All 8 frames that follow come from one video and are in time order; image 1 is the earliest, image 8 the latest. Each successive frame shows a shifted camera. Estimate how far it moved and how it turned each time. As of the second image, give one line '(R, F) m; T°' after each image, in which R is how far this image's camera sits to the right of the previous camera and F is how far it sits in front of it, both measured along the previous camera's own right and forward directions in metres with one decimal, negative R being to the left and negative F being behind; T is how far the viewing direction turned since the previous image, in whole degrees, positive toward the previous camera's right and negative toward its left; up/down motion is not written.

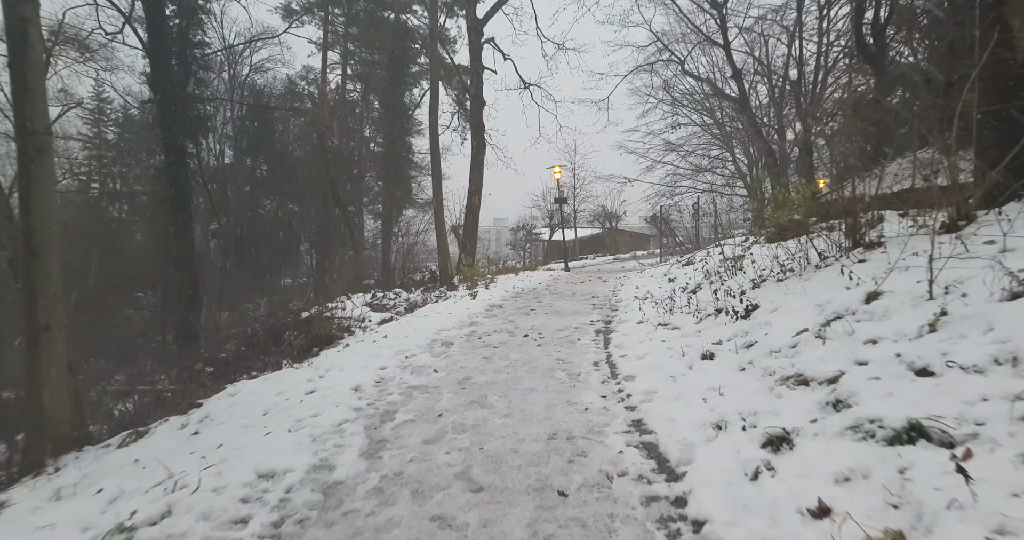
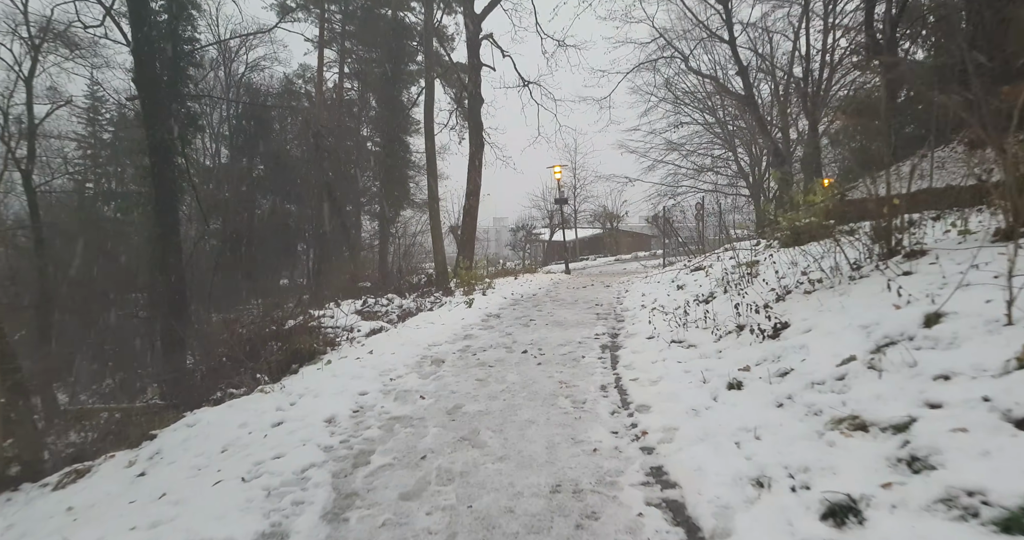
(0.0, +0.5) m; 0°
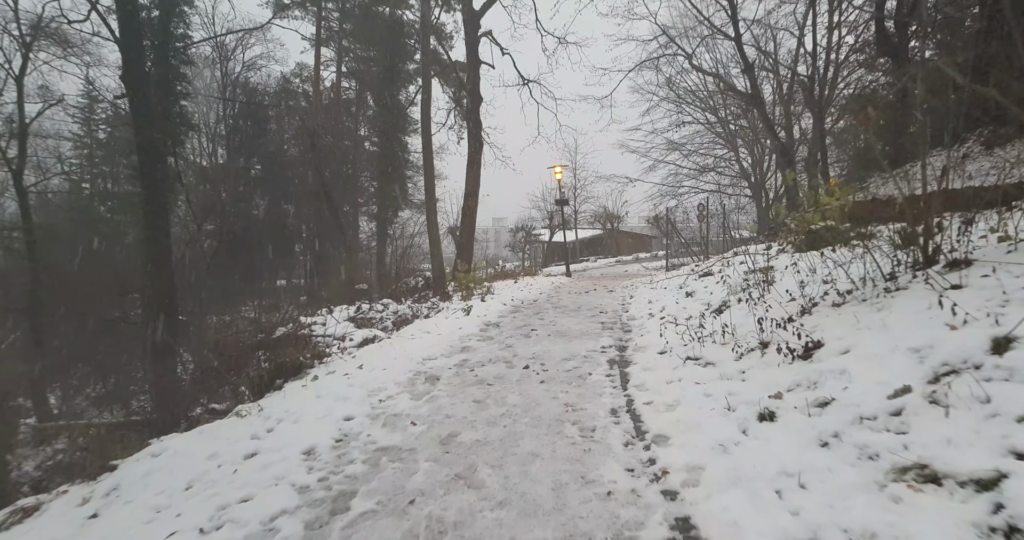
(0.0, +0.4) m; 0°
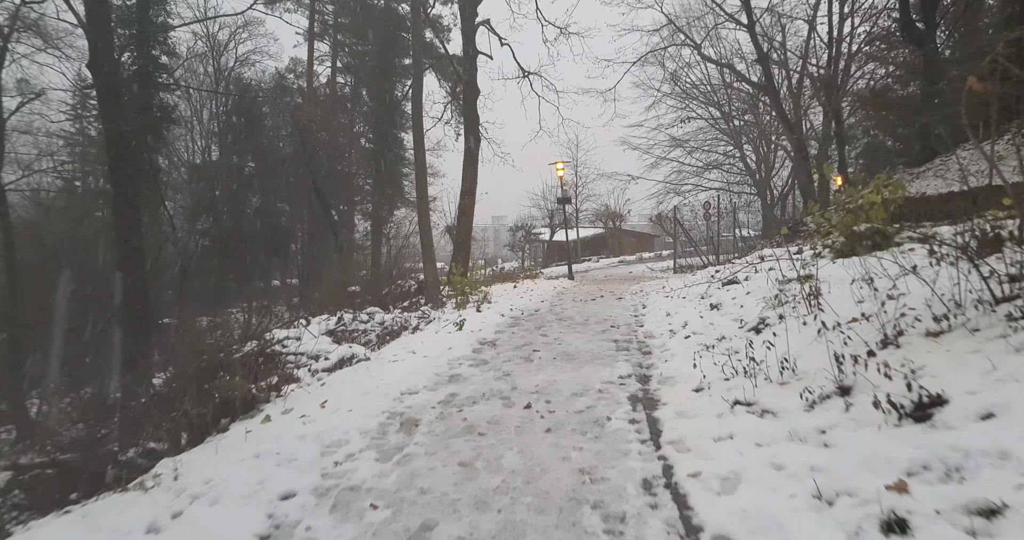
(0.0, +1.0) m; 0°
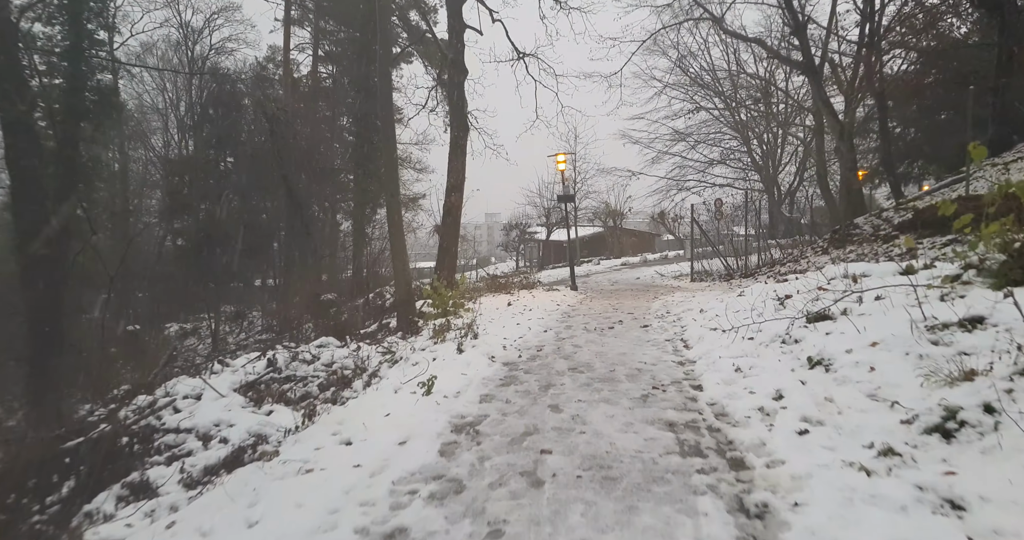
(0.0, +2.3) m; +1°
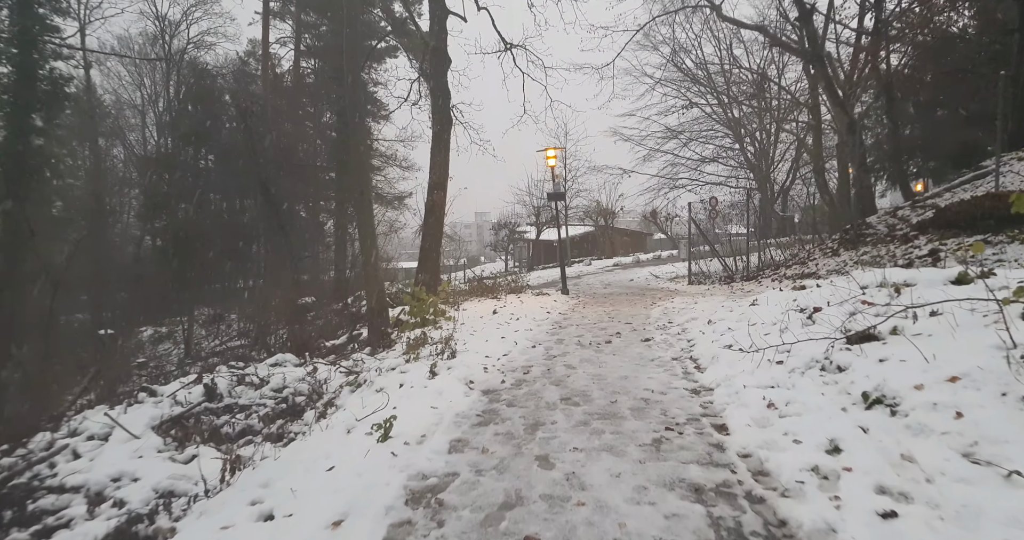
(+0.1, +0.9) m; +1°
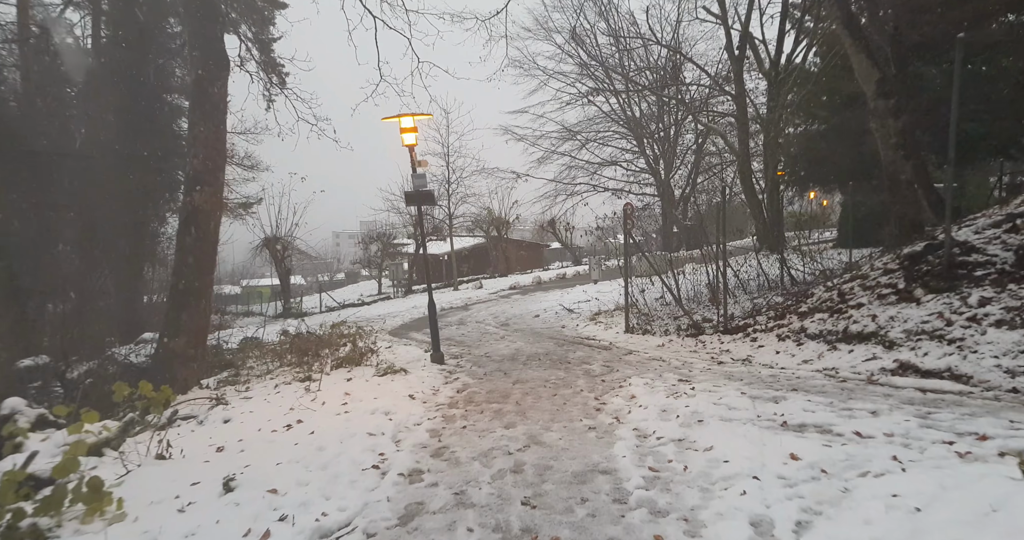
(+0.9, +5.3) m; +12°
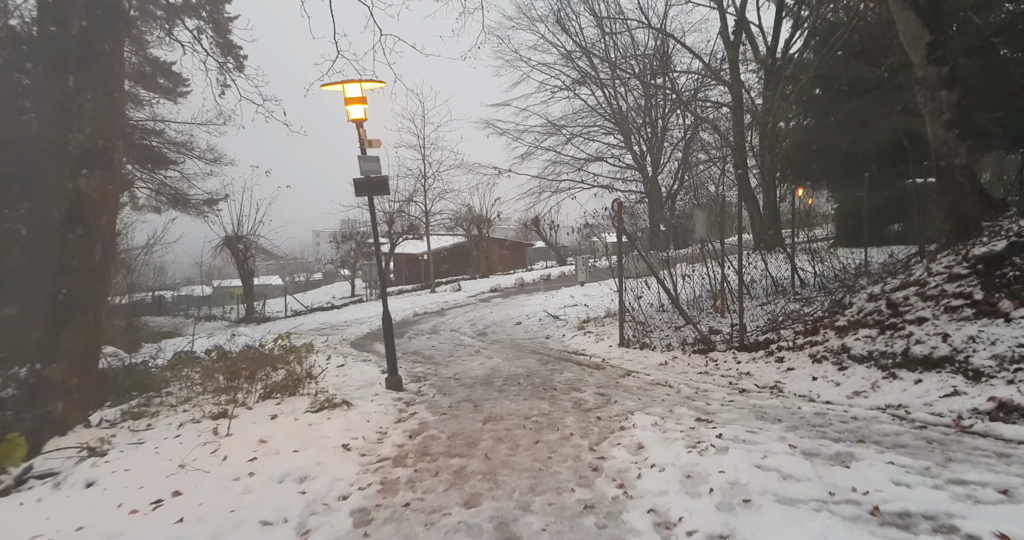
(+0.1, +1.4) m; +2°
